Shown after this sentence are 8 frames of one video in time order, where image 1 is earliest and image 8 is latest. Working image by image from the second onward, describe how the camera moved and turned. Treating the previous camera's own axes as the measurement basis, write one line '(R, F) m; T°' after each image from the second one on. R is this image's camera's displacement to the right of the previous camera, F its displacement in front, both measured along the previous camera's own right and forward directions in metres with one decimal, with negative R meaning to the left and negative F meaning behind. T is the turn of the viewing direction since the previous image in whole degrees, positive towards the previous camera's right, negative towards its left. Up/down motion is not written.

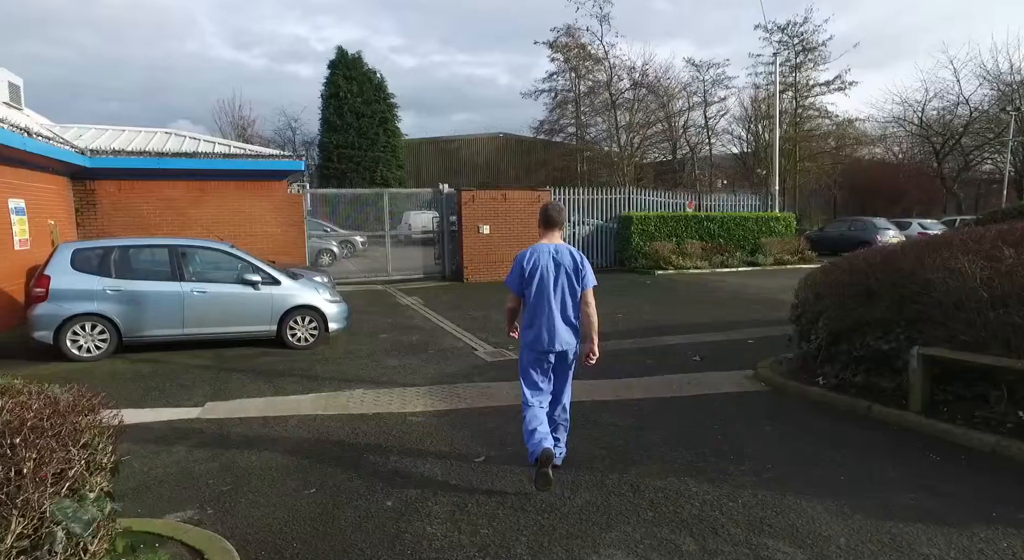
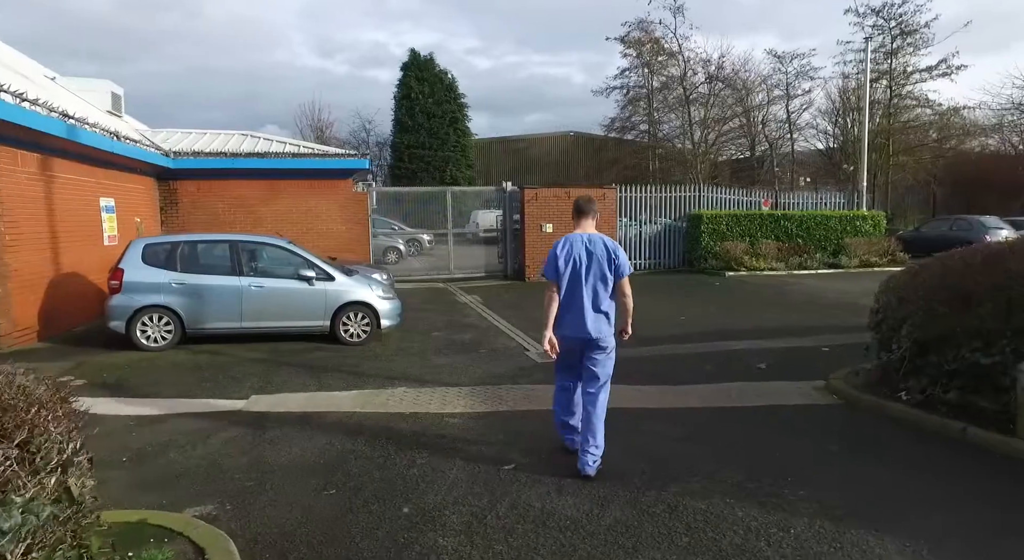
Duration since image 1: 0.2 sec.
(+0.2, +0.3) m; -7°
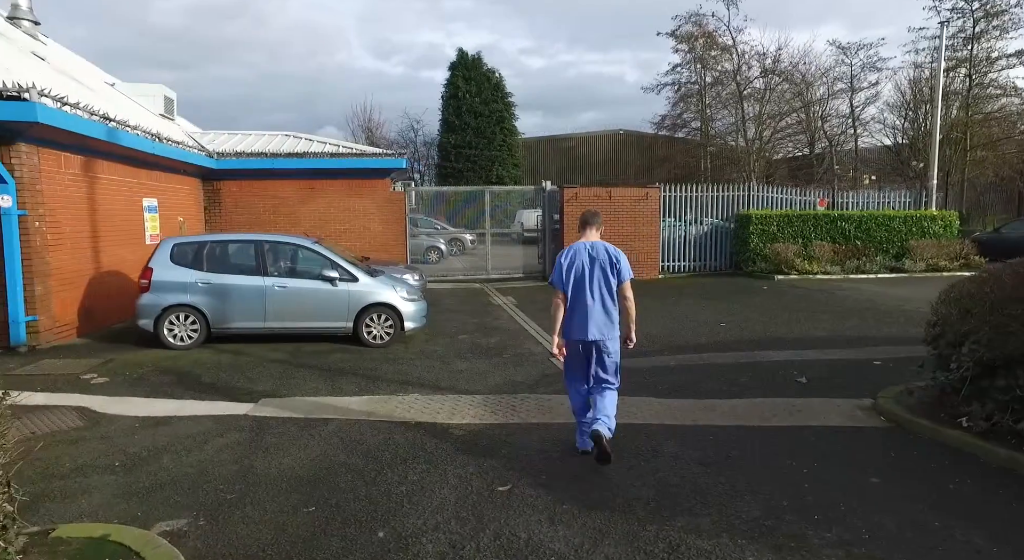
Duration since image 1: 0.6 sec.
(+0.3, +0.3) m; -5°
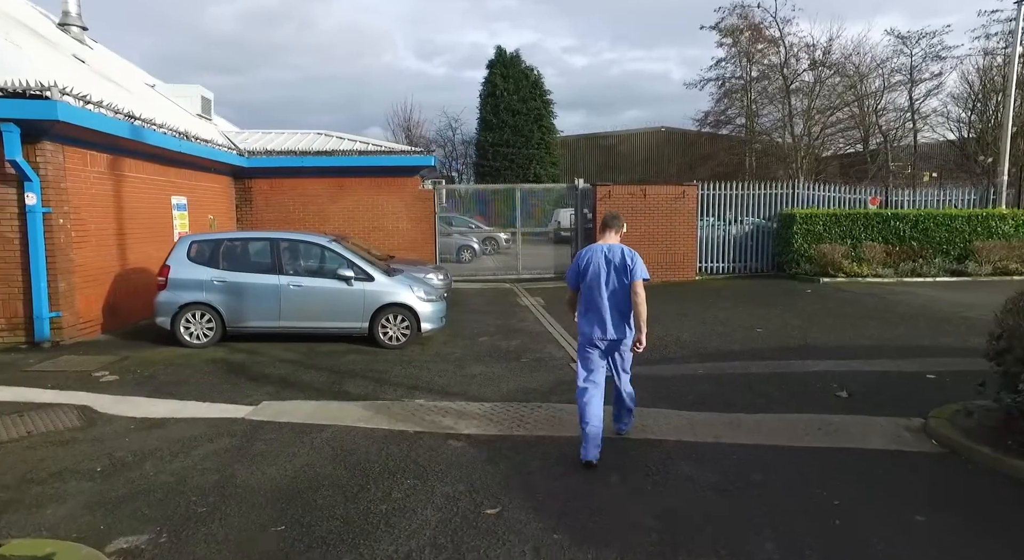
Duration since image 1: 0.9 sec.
(+0.3, +0.3) m; -4°
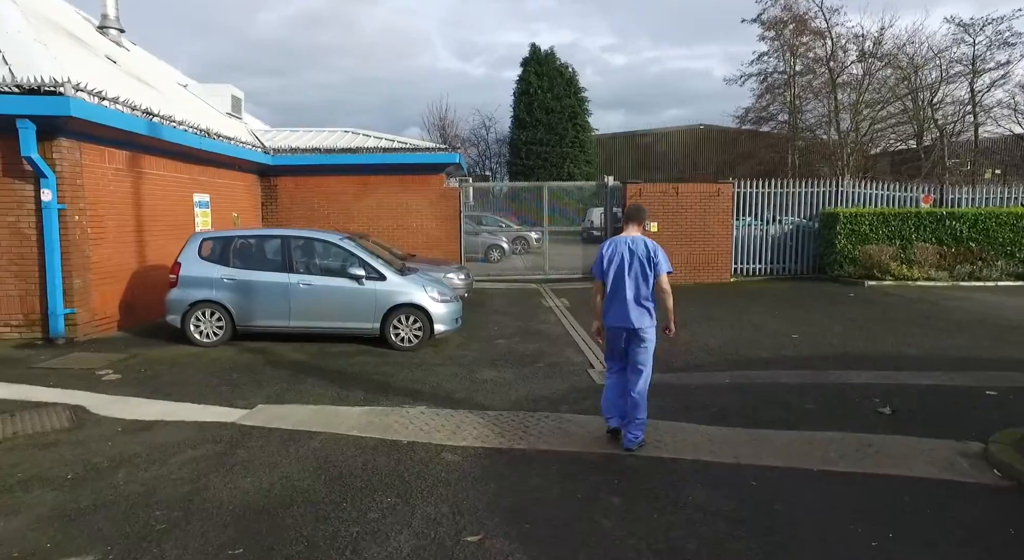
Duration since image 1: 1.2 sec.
(+0.3, +0.4) m; -4°
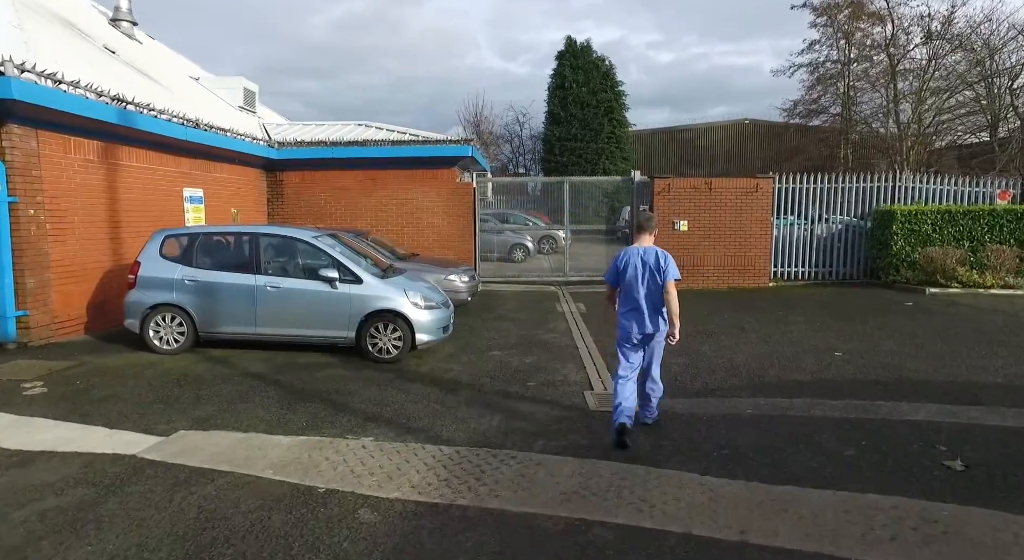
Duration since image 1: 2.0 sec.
(+0.6, +1.0) m; -4°
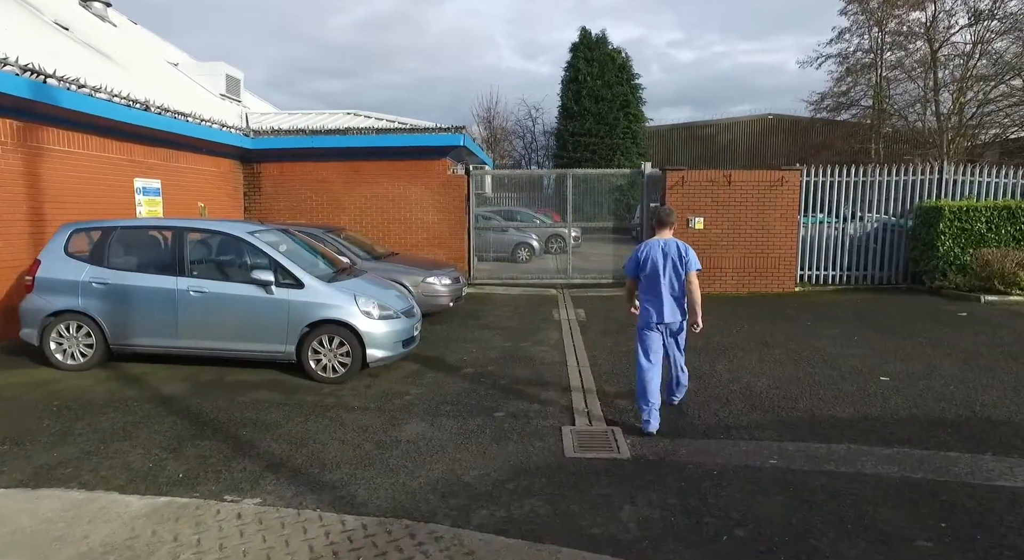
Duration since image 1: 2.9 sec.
(+0.5, +1.2) m; -2°
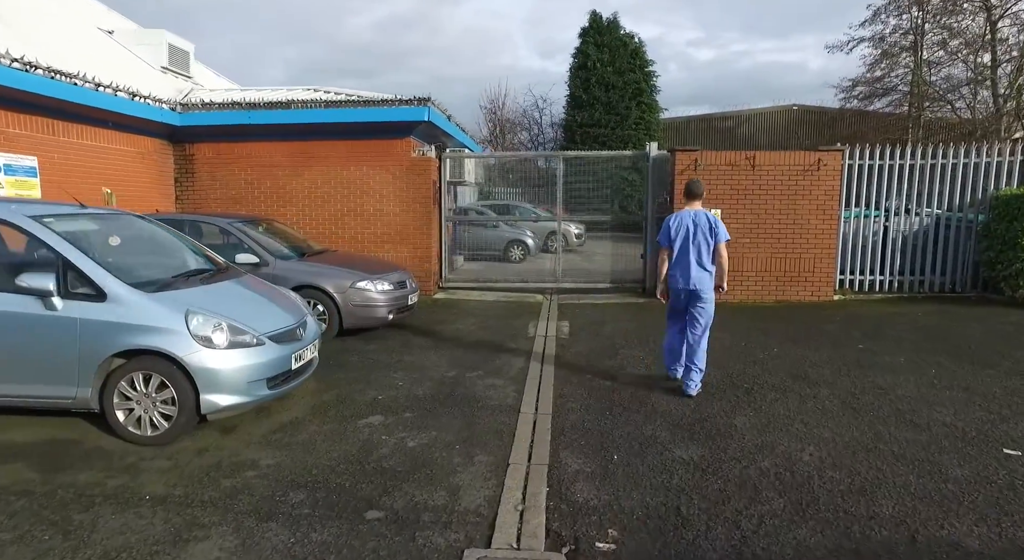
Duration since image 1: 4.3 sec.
(+0.7, +2.0) m; -2°
